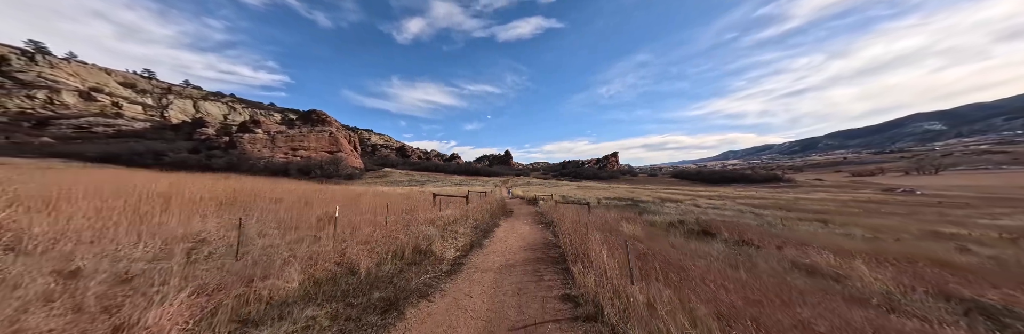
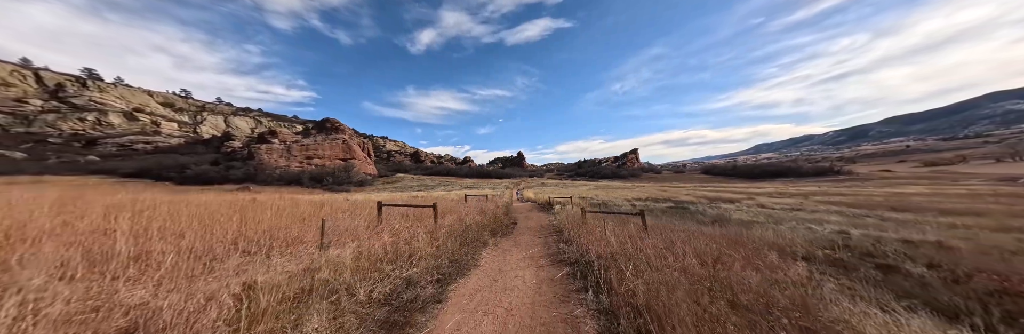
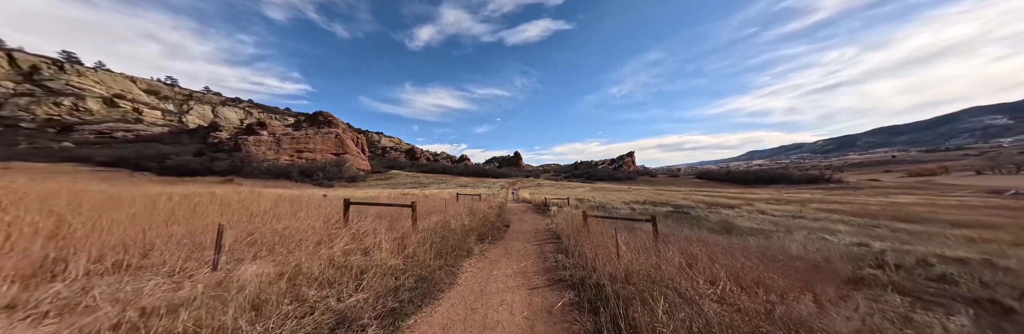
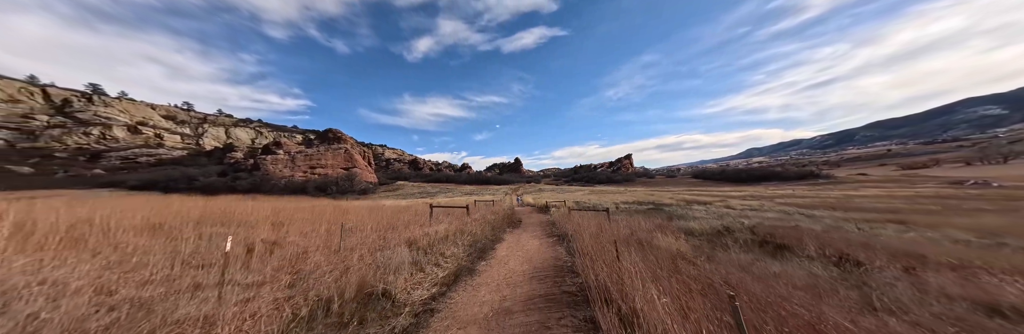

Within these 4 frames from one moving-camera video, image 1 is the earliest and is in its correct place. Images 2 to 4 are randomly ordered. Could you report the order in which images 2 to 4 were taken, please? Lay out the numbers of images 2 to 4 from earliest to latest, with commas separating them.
4, 2, 3
